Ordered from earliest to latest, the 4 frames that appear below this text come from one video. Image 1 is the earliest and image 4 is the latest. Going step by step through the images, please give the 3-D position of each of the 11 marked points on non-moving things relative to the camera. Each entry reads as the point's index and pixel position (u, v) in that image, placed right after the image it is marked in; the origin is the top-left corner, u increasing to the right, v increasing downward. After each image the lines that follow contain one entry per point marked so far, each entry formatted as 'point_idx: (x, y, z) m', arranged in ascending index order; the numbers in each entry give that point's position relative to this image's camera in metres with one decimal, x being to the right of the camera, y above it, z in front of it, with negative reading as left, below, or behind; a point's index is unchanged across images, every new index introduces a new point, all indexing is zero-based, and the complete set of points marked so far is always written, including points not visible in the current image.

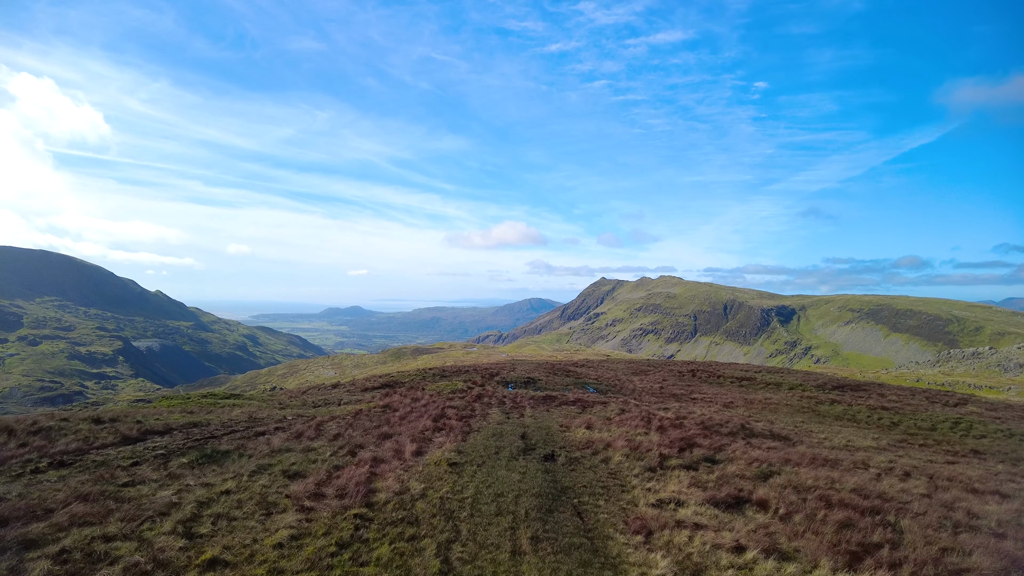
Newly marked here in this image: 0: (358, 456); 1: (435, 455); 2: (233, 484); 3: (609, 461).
0: (-7.8, -8.7, +19.5) m
1: (-3.9, -8.4, +19.3) m
2: (-11.0, -7.7, +15.0) m
3: (+4.9, -8.7, +19.2) m
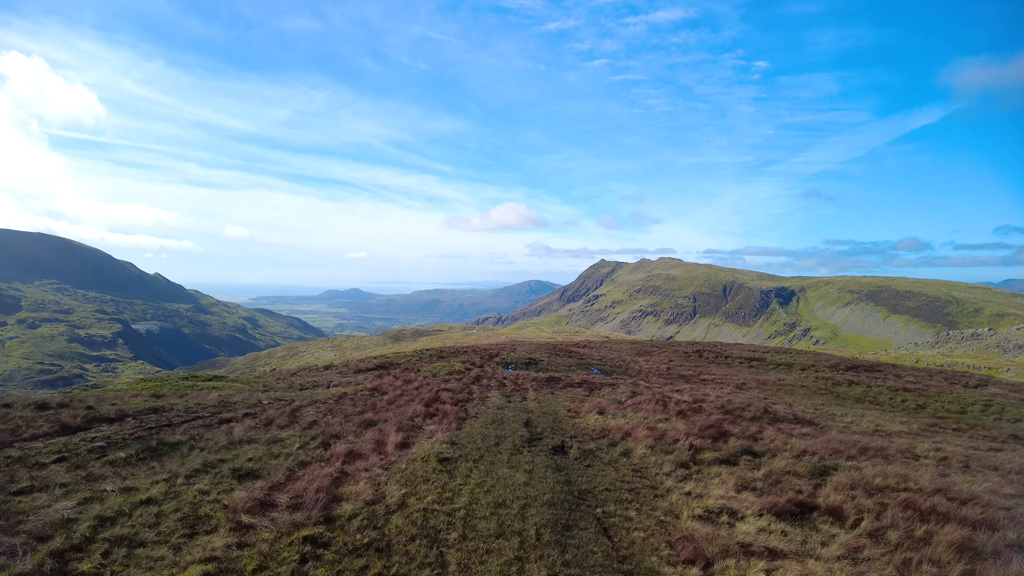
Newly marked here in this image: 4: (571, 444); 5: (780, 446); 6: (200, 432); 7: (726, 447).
0: (-7.7, -7.0, +16.3) m
1: (-3.8, -6.7, +16.2) m
2: (-10.8, -6.2, +11.8) m
3: (+5.0, -7.0, +16.1) m
4: (+2.6, -7.1, +17.3) m
5: (+13.0, -7.6, +18.5) m
6: (-15.9, -7.3, +19.5) m
7: (+9.5, -7.0, +16.9) m
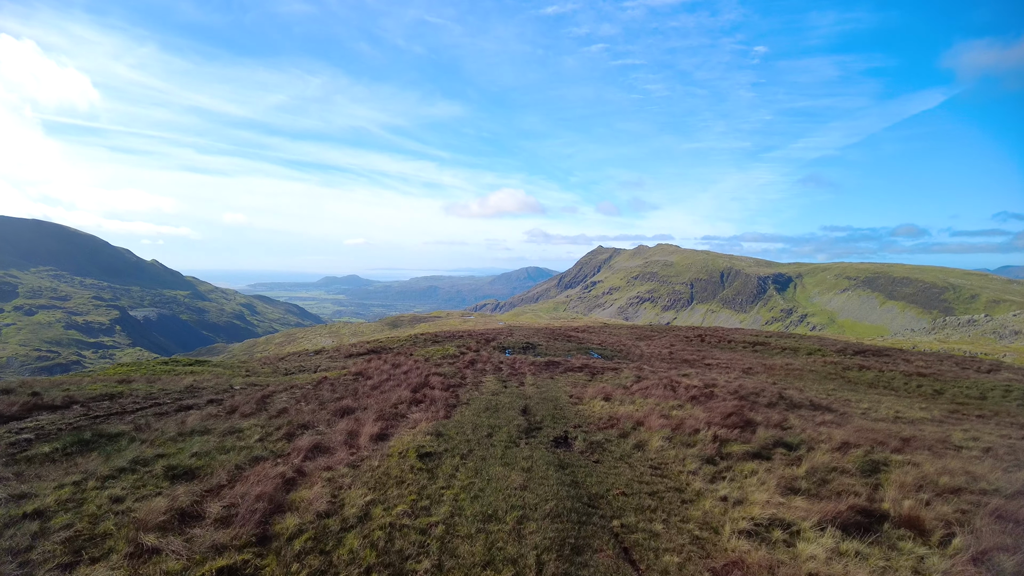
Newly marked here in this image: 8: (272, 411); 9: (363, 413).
0: (-7.9, -5.7, +13.9) m
1: (-3.9, -5.4, +13.7) m
2: (-11.0, -5.1, +9.3) m
3: (+4.8, -5.7, +13.7) m
4: (+2.5, -5.8, +14.9) m
5: (+12.8, -6.2, +16.2) m
6: (-16.1, -5.9, +17.0) m
7: (+9.3, -5.7, +14.6) m
8: (-11.8, -6.0, +18.8) m
9: (-6.9, -5.8, +17.8) m
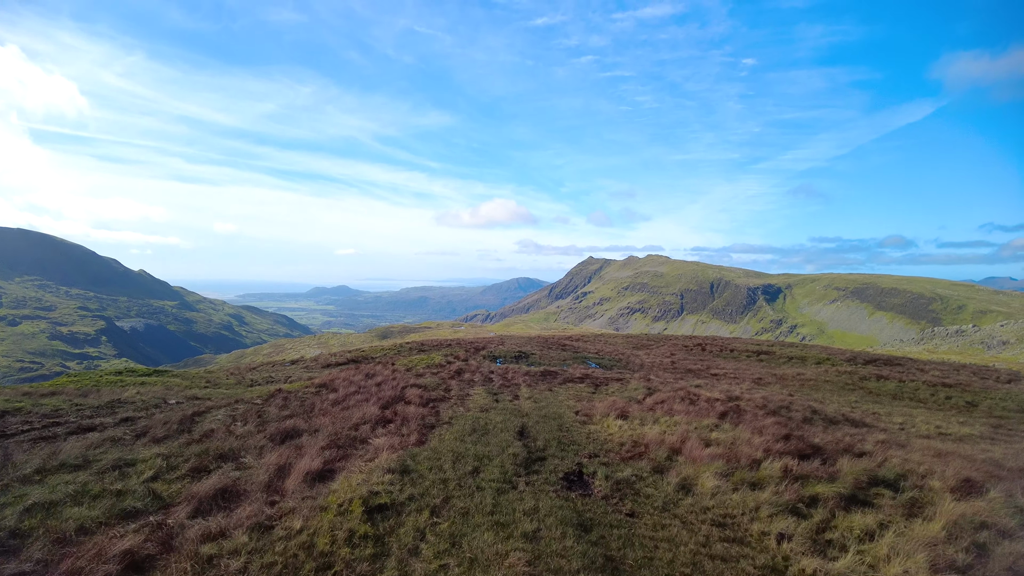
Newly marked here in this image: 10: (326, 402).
0: (-8.0, -5.0, +9.6) m
1: (-4.1, -4.8, +9.5) m
2: (-11.0, -4.3, +5.0) m
3: (+4.7, -5.1, +9.7) m
4: (+2.3, -5.2, +10.9) m
5: (+12.6, -5.7, +12.3) m
6: (-16.3, -5.3, +12.5) m
7: (+9.1, -5.1, +10.6) m
8: (-12.0, -5.5, +14.4) m
9: (-7.1, -5.3, +13.5) m
10: (-9.4, -5.8, +19.4) m
